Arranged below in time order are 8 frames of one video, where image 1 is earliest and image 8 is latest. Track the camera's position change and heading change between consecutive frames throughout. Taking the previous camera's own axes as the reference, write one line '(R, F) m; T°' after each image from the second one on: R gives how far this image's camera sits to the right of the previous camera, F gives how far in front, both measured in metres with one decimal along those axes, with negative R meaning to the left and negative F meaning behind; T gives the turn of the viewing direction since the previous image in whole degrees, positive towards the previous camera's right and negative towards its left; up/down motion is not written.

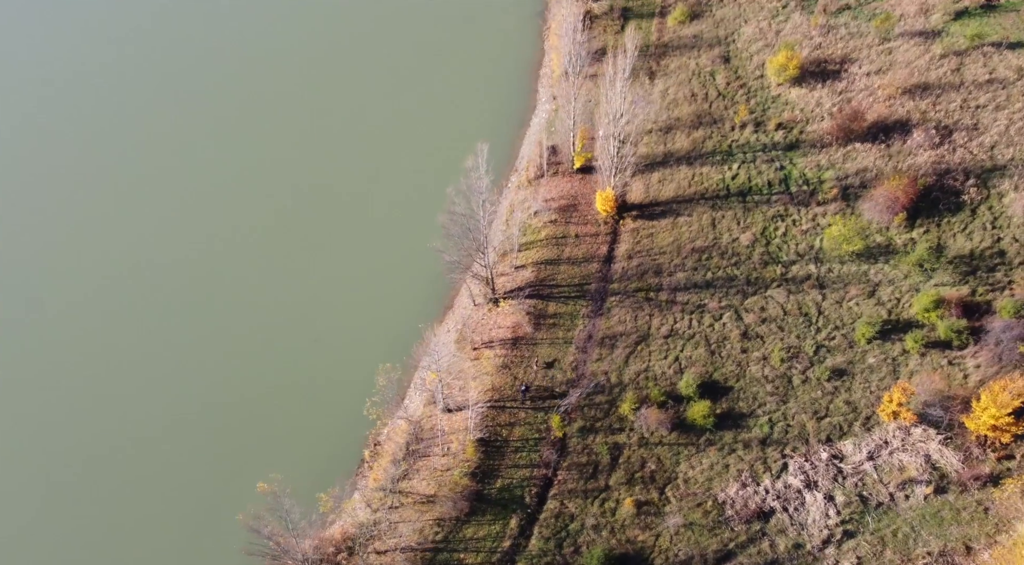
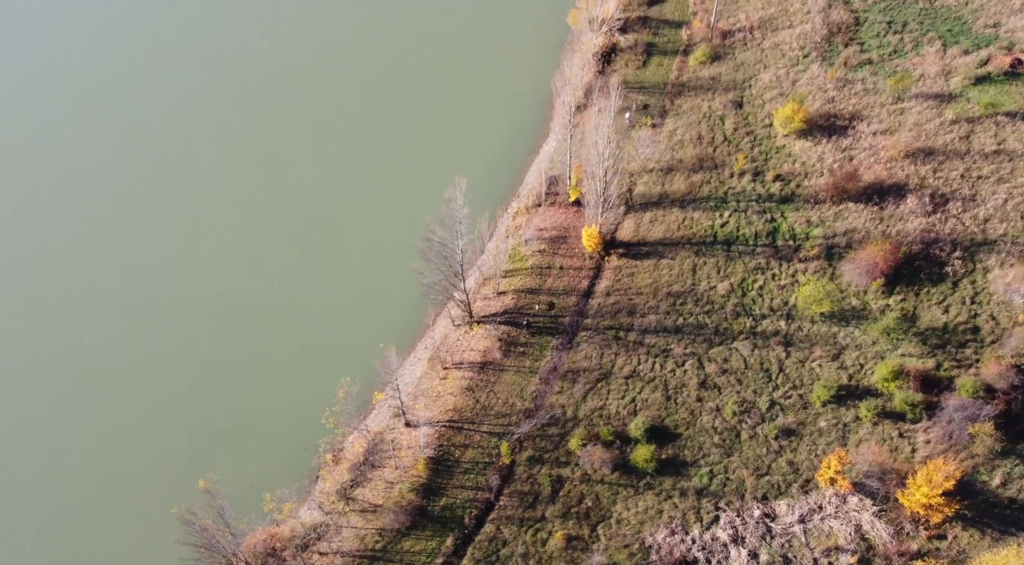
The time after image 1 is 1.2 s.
(+6.3, -1.9) m; -4°
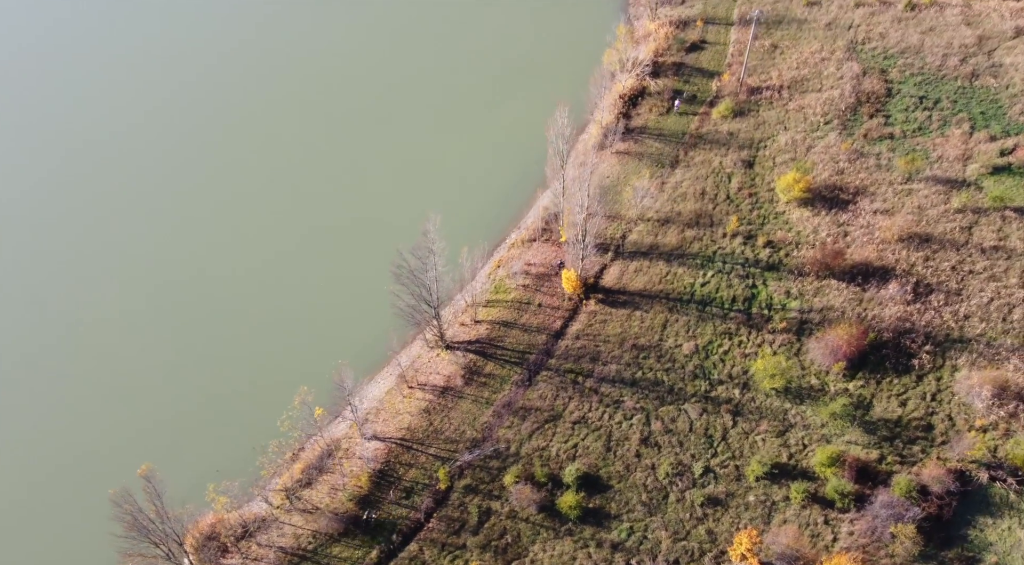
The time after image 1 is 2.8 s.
(+7.9, -2.0) m; -5°
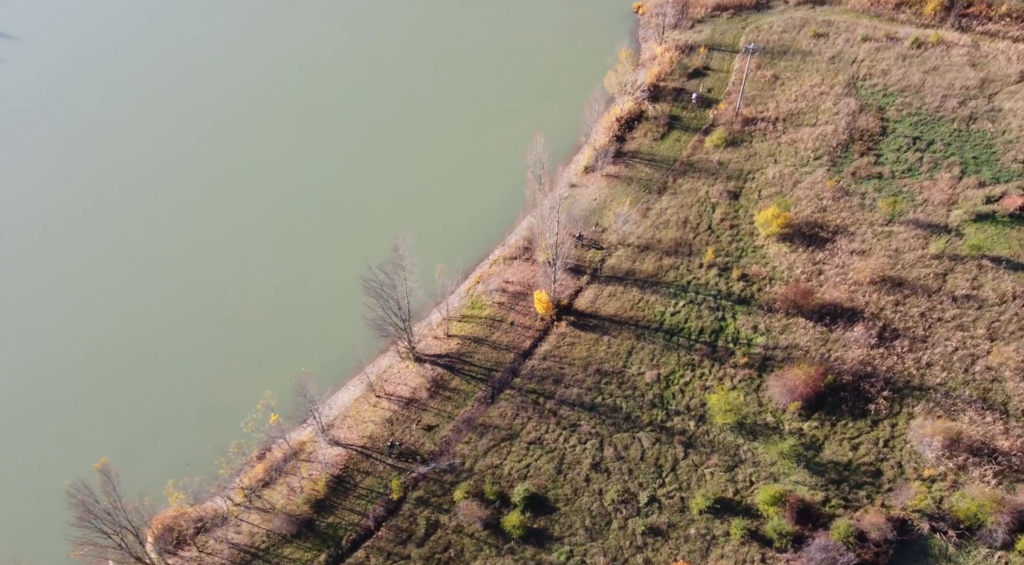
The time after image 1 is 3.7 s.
(+4.9, -1.3) m; -2°
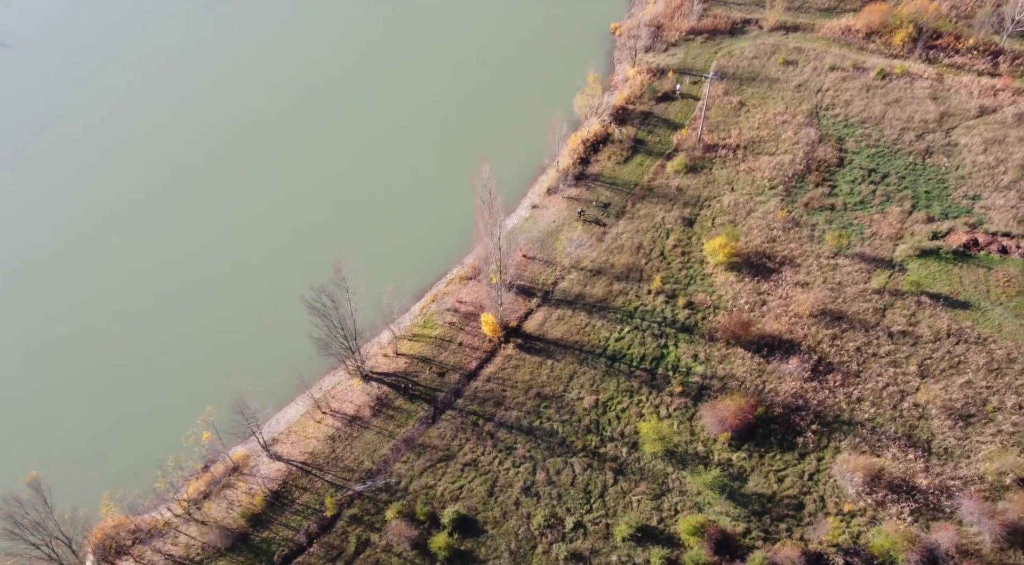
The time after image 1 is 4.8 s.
(+5.2, -1.4) m; -1°
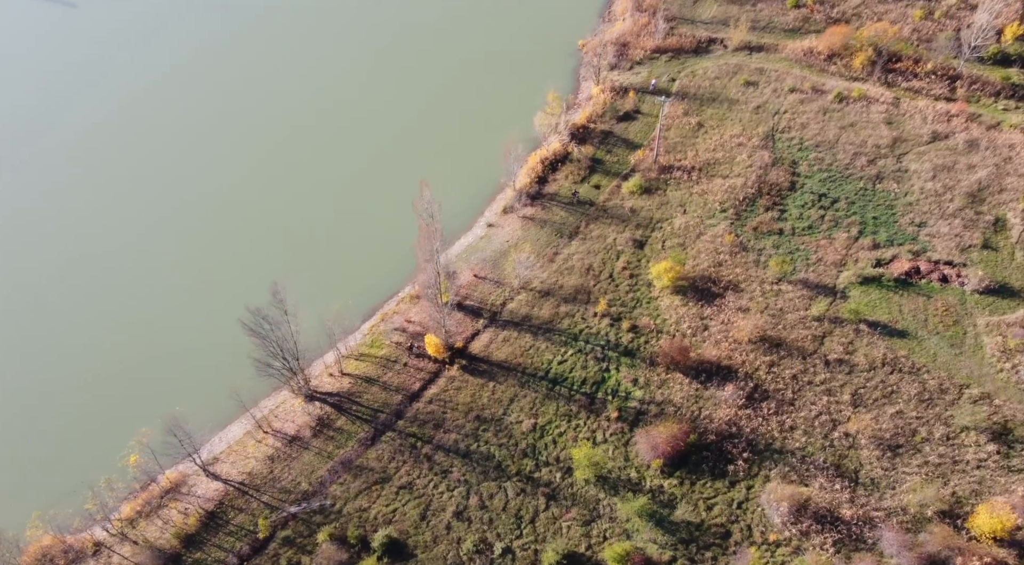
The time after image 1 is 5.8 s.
(+4.7, -0.5) m; 0°
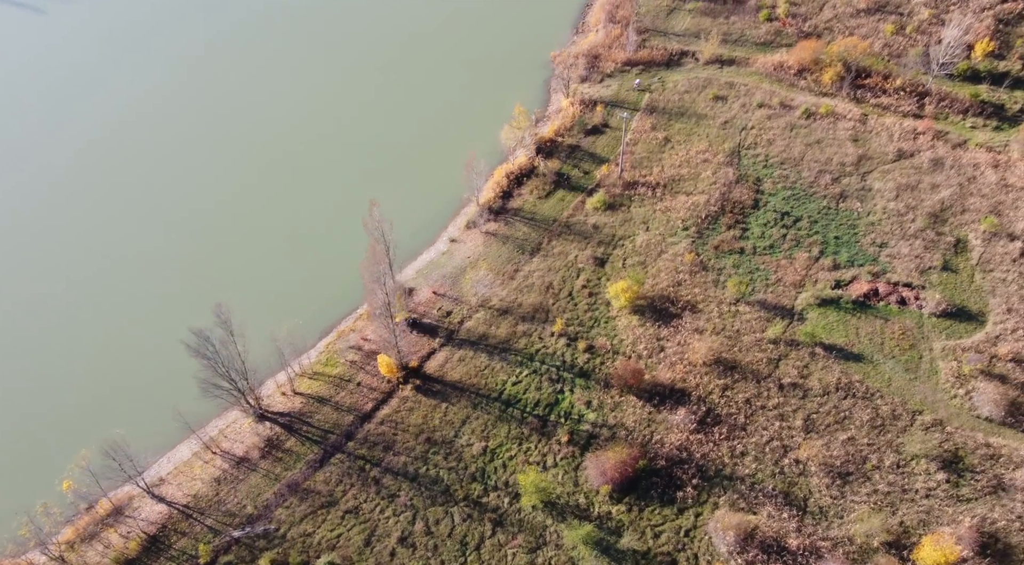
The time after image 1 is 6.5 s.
(+3.5, +0.8) m; 0°
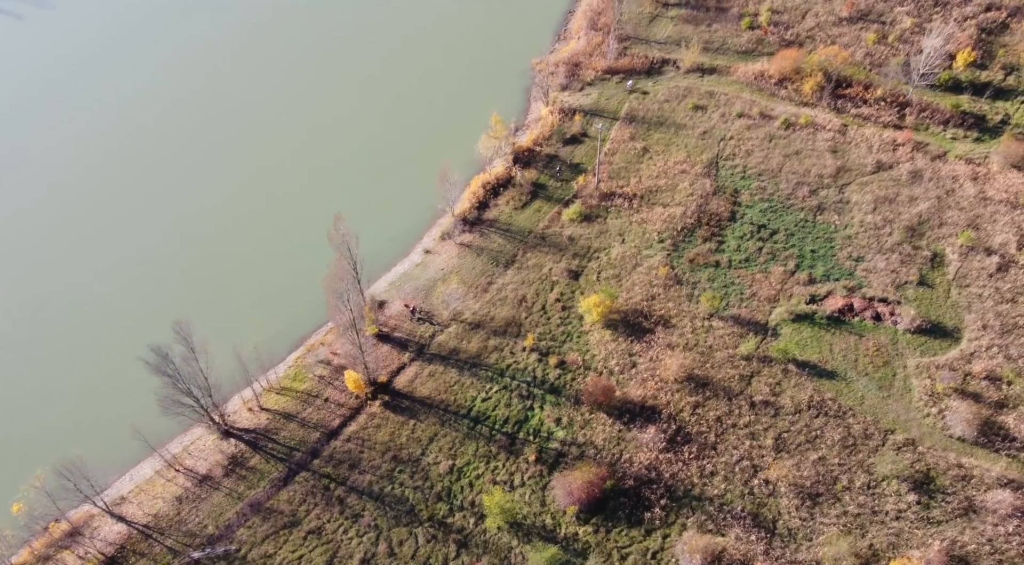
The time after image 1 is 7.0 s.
(+2.3, +1.0) m; 0°
